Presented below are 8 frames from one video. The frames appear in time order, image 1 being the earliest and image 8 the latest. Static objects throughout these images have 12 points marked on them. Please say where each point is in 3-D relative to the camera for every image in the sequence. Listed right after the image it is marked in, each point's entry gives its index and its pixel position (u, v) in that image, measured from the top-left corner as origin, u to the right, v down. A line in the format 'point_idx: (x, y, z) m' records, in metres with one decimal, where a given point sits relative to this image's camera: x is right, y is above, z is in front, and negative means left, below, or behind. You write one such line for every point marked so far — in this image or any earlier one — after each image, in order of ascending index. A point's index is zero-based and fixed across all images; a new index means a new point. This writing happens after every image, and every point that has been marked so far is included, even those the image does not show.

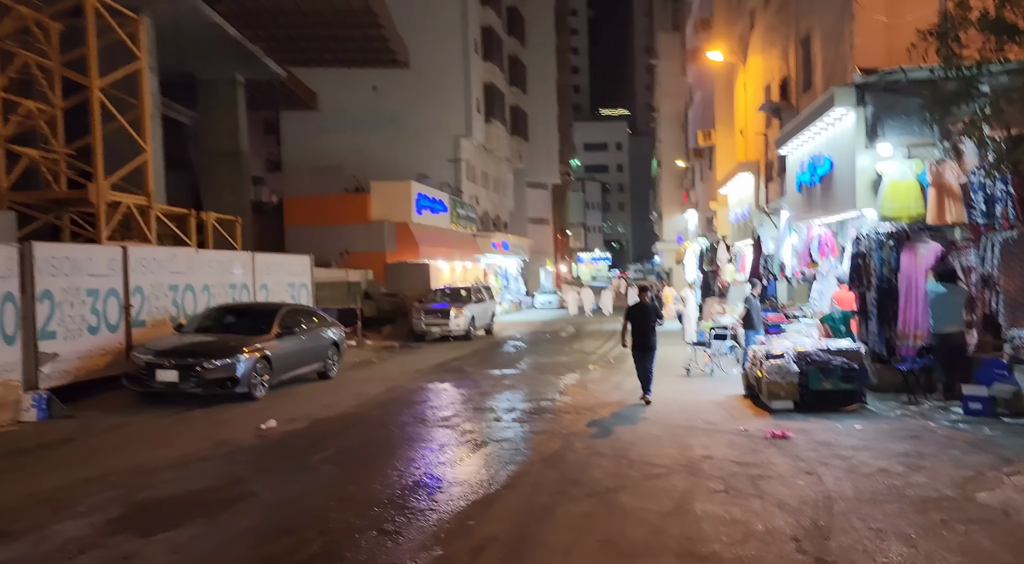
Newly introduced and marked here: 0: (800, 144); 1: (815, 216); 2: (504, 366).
0: (+5.9, +2.9, +15.9) m
1: (+5.8, +1.4, +15.2) m
2: (-0.2, -2.0, +20.0) m
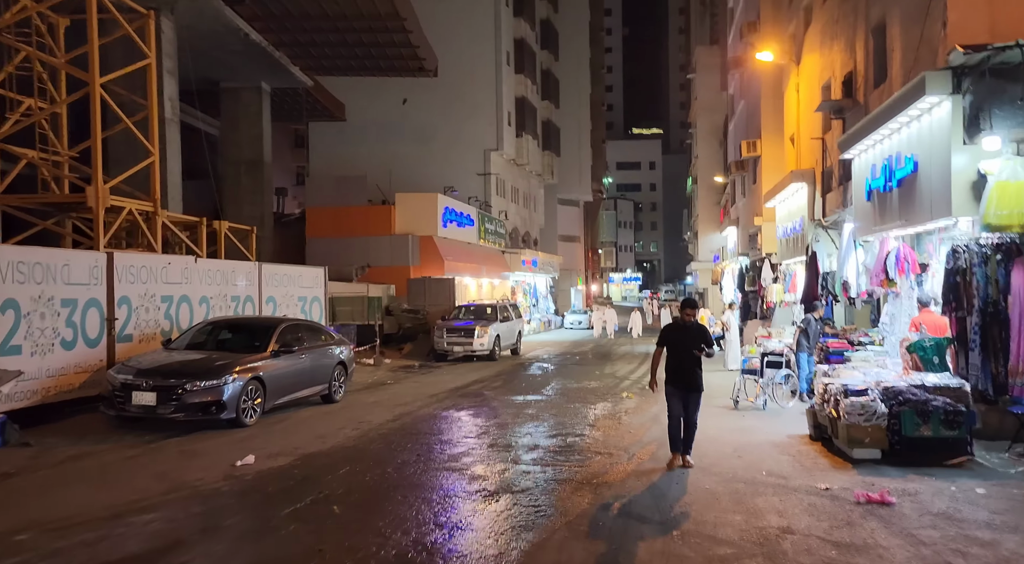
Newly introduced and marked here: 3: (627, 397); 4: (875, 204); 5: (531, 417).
0: (+6.4, +2.5, +14.1) m
1: (+6.3, +1.0, +13.3) m
2: (+0.4, -2.4, +18.3) m
3: (+2.3, -2.3, +16.3) m
4: (+6.4, +1.4, +14.2) m
5: (+0.5, -2.2, +13.3) m
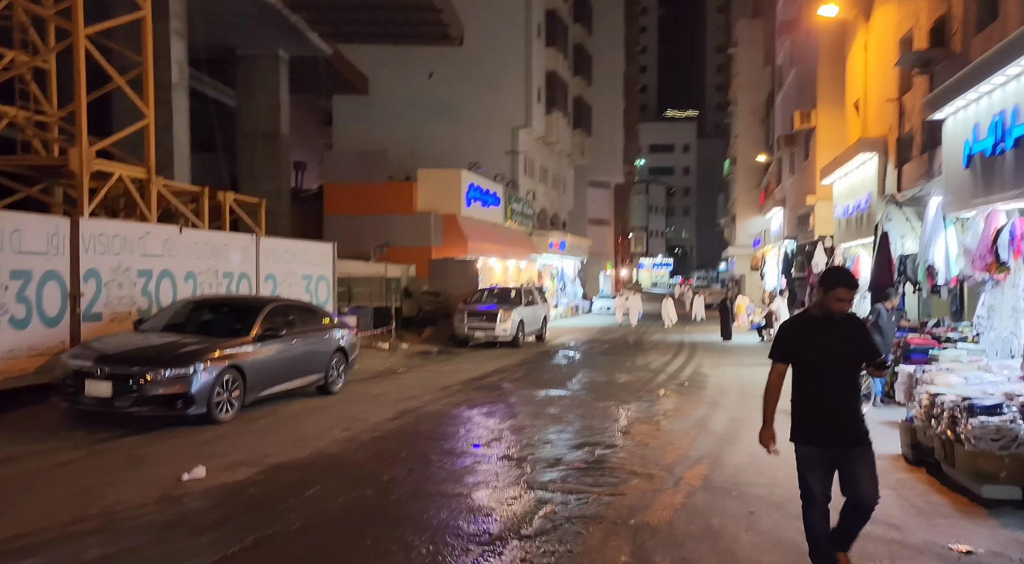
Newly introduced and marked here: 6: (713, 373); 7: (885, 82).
0: (+6.7, +2.7, +12.0) m
1: (+6.6, +1.2, +11.2) m
2: (+0.8, -2.0, +16.4) m
3: (+2.7, -2.0, +14.4) m
4: (+6.8, +1.6, +12.1) m
5: (+0.8, -1.9, +11.4) m
6: (+4.4, -2.0, +18.3) m
7: (+8.0, +4.3, +17.9) m
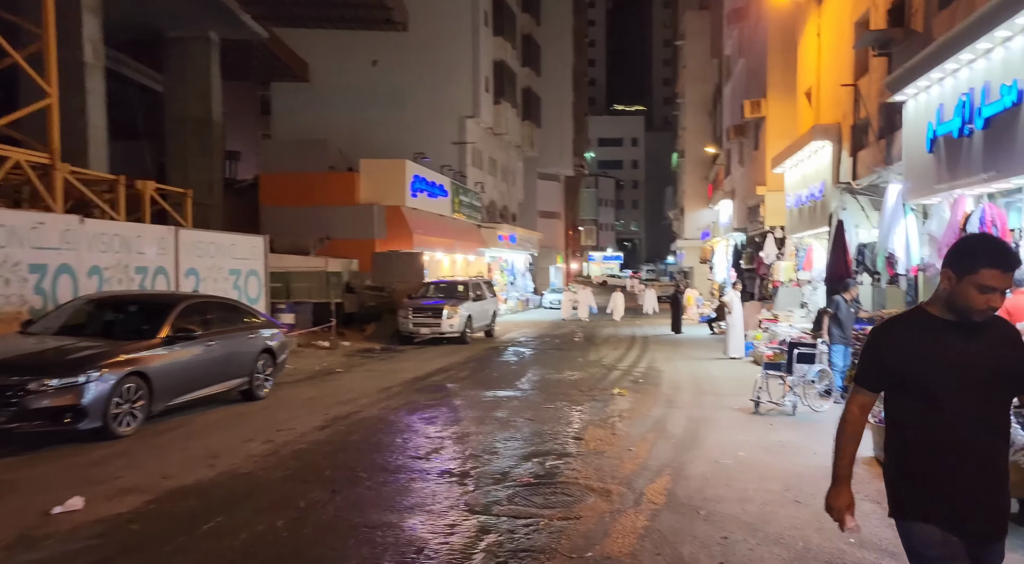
0: (+5.9, +2.8, +11.4) m
1: (+5.9, +1.3, +10.6) m
2: (-0.2, -1.9, +15.5) m
3: (+1.8, -1.8, +13.5) m
4: (+6.0, +1.8, +11.5) m
5: (+0.1, -1.8, +10.5) m
6: (+3.3, -1.8, +17.6) m
7: (+6.8, +4.5, +17.3) m
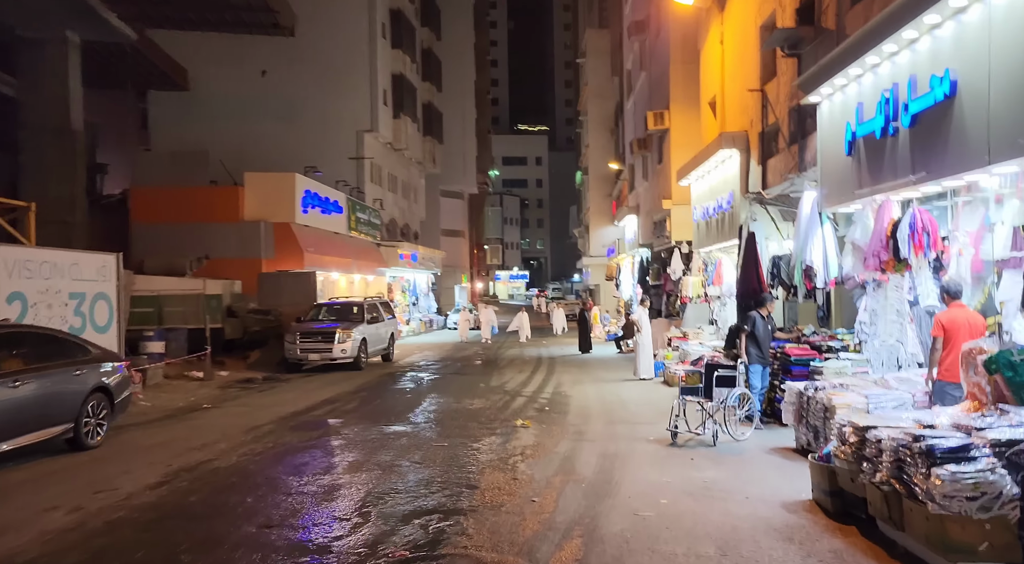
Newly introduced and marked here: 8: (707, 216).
0: (+4.5, +2.7, +10.5) m
1: (+4.5, +1.2, +9.7) m
2: (-2.0, -2.2, +13.8) m
3: (+0.2, -2.1, +12.1) m
4: (+4.5, +1.6, +10.6) m
5: (-1.2, -2.0, +8.9) m
6: (+1.2, -2.2, +16.3) m
7: (+4.6, +4.2, +16.6) m
8: (+4.6, +1.5, +19.5) m
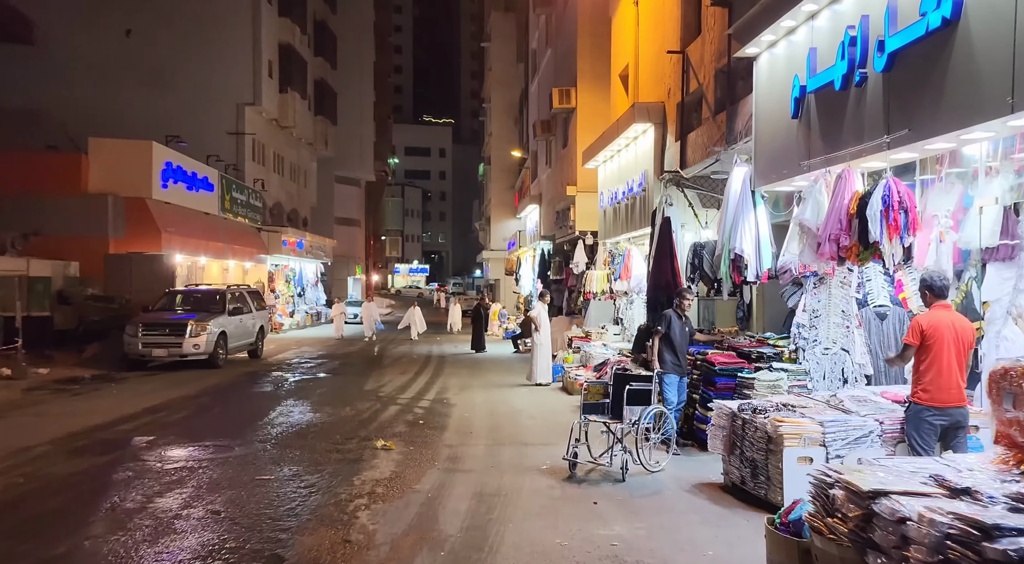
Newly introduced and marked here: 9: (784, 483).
0: (+3.1, +2.7, +8.4) m
1: (+3.2, +1.2, +7.6) m
2: (-3.8, -2.0, +10.9) m
3: (-1.5, -1.9, +9.5) m
4: (+3.1, +1.7, +8.5) m
5: (-2.4, -1.8, +6.2) m
6: (-0.9, -2.0, +13.8) m
7: (+2.6, +4.3, +14.4) m
8: (+2.2, +1.7, +17.3) m
9: (+2.3, -1.7, +6.9) m
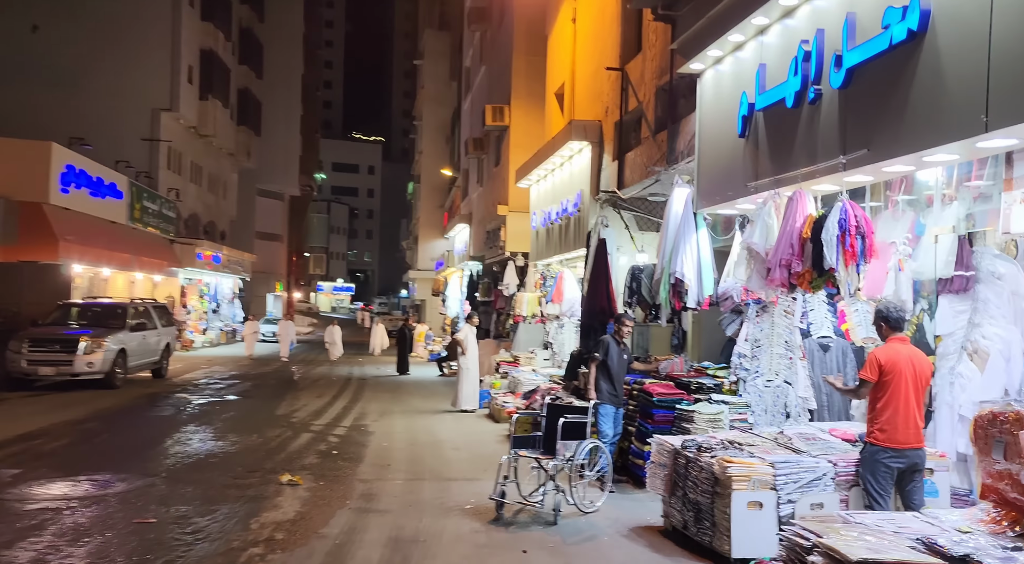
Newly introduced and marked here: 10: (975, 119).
0: (+2.5, +2.5, +8.0) m
1: (+2.6, +1.0, +7.2) m
2: (-4.7, -2.1, +9.8) m
3: (-2.3, -2.1, +8.6) m
4: (+2.5, +1.4, +8.1) m
5: (-2.9, -1.9, +5.1) m
6: (-2.1, -2.3, +12.9) m
7: (+1.5, +3.9, +14.0) m
8: (+0.7, +1.2, +16.8) m
9: (+1.7, -1.9, +6.3) m
10: (+3.1, +1.1, +5.5) m
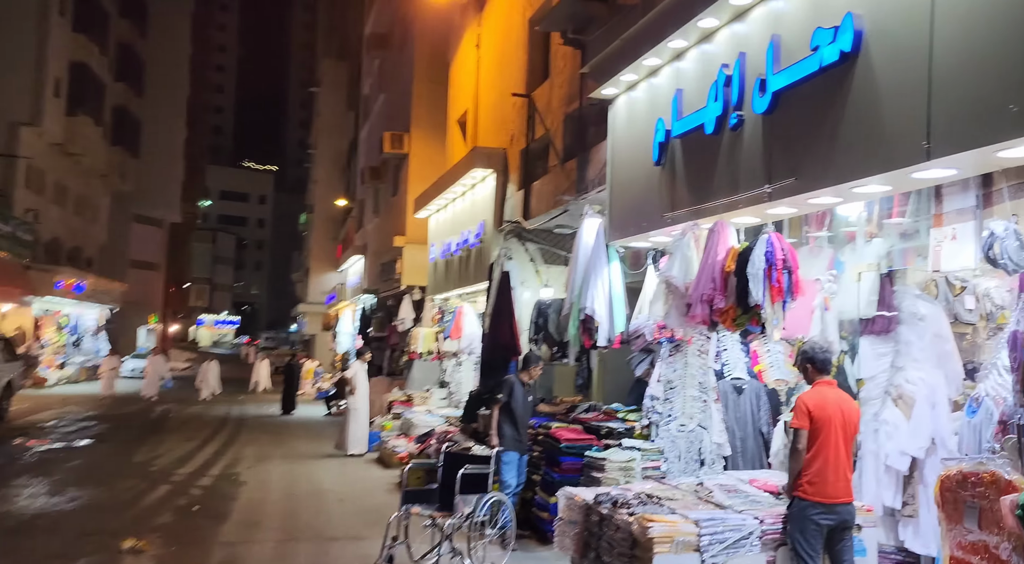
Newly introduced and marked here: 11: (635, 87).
0: (+1.6, +2.1, +7.6) m
1: (+1.8, +0.7, +6.7) m
2: (-5.9, -2.4, +8.2) m
3: (-3.2, -2.4, +7.3) m
4: (+1.6, +1.1, +7.6) m
5: (-3.5, -2.0, +3.9) m
6: (-3.6, -2.7, +11.6) m
7: (-0.1, +3.3, +13.4) m
8: (-1.3, +0.5, +16.0) m
9: (+0.9, -2.1, +5.6) m
10: (+2.5, +0.8, +5.1) m
11: (+1.3, +2.0, +8.7) m
